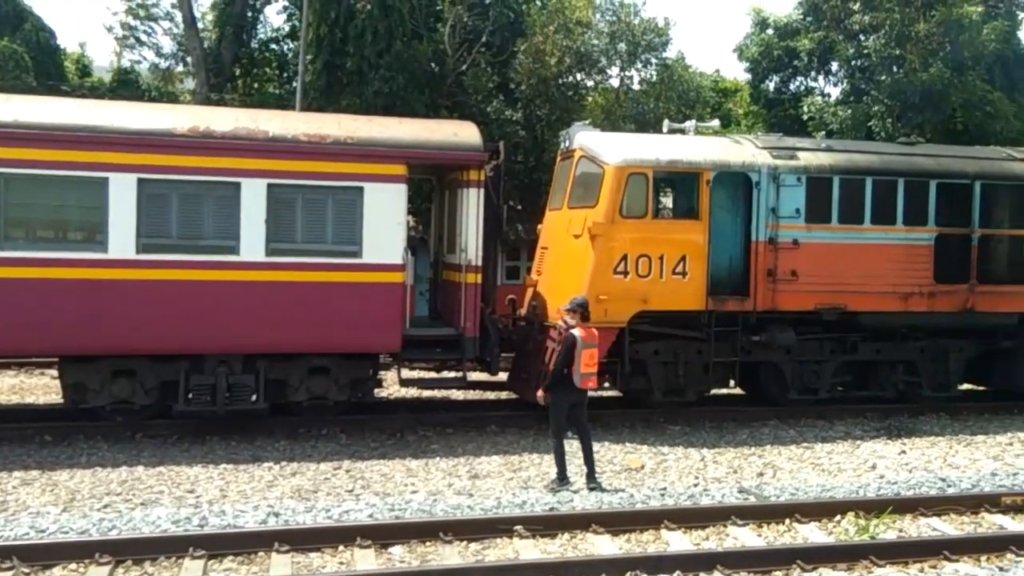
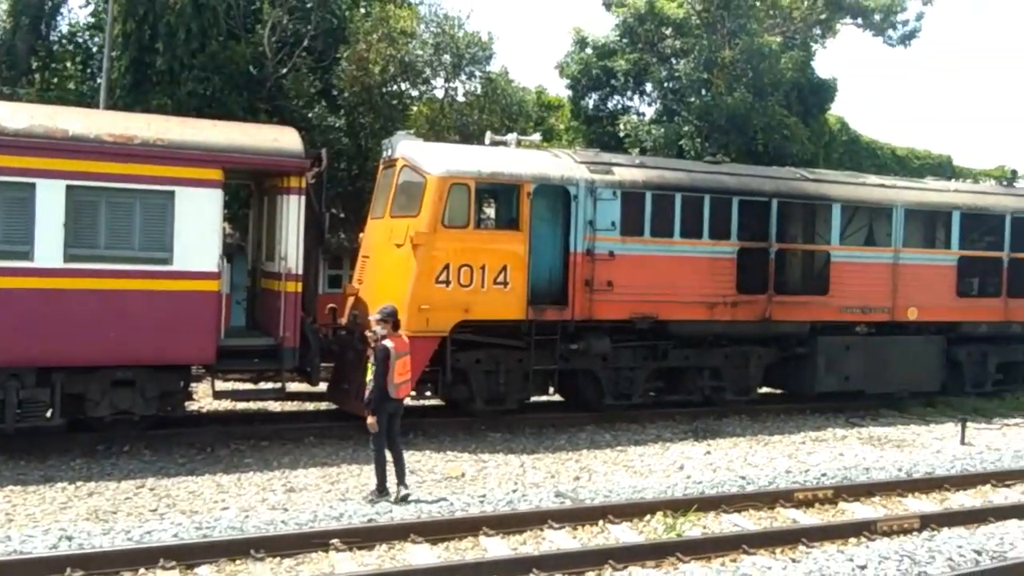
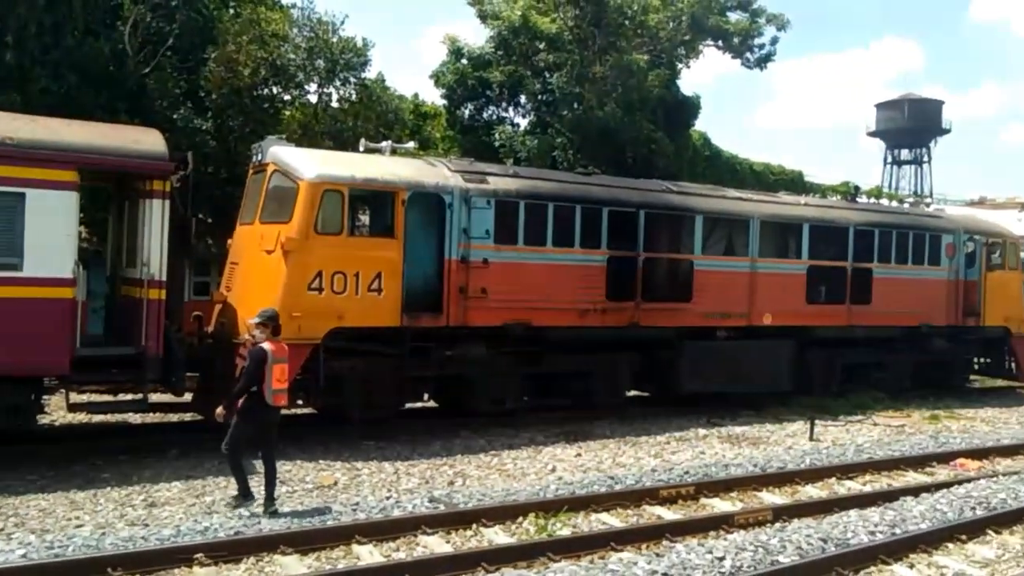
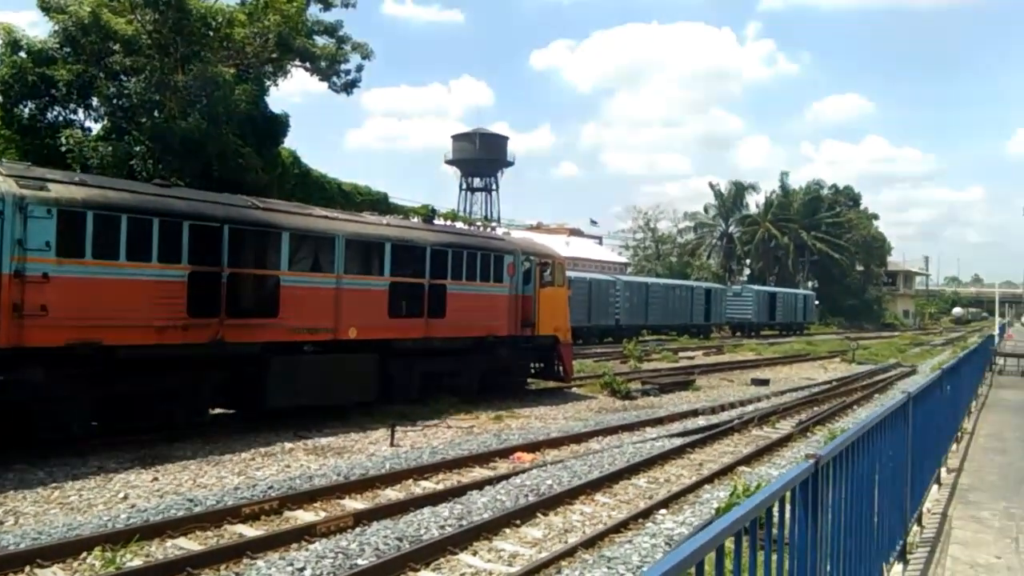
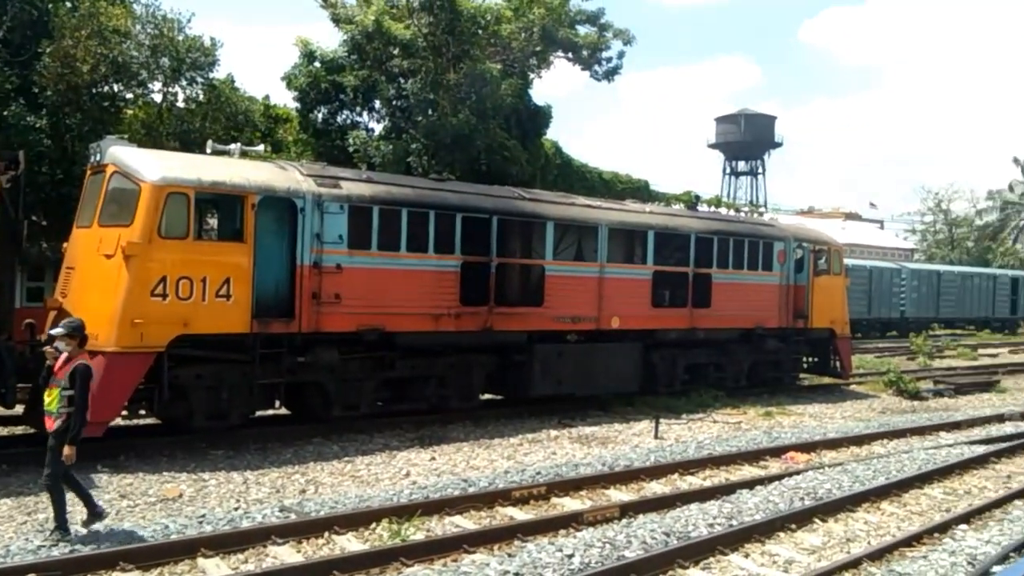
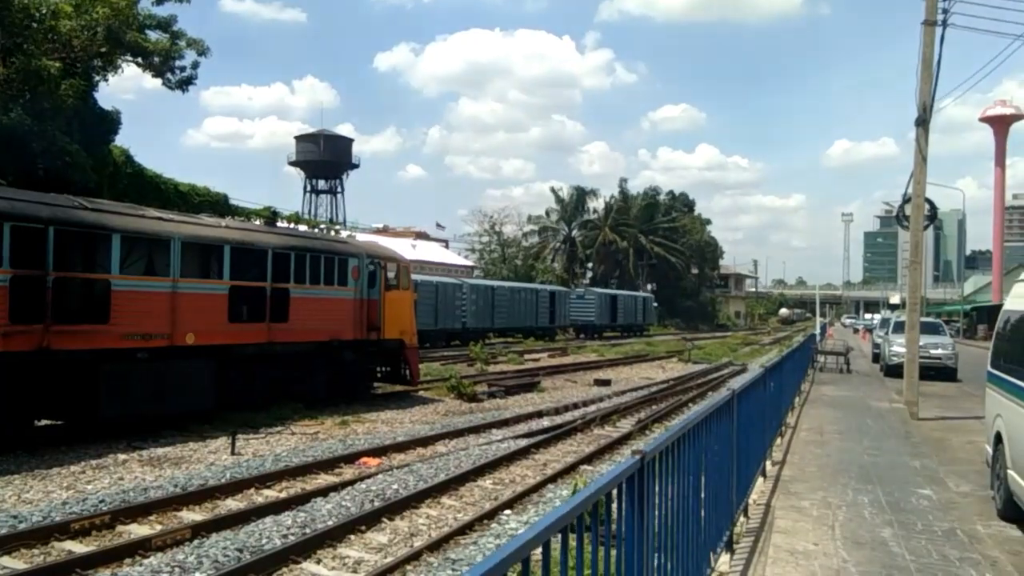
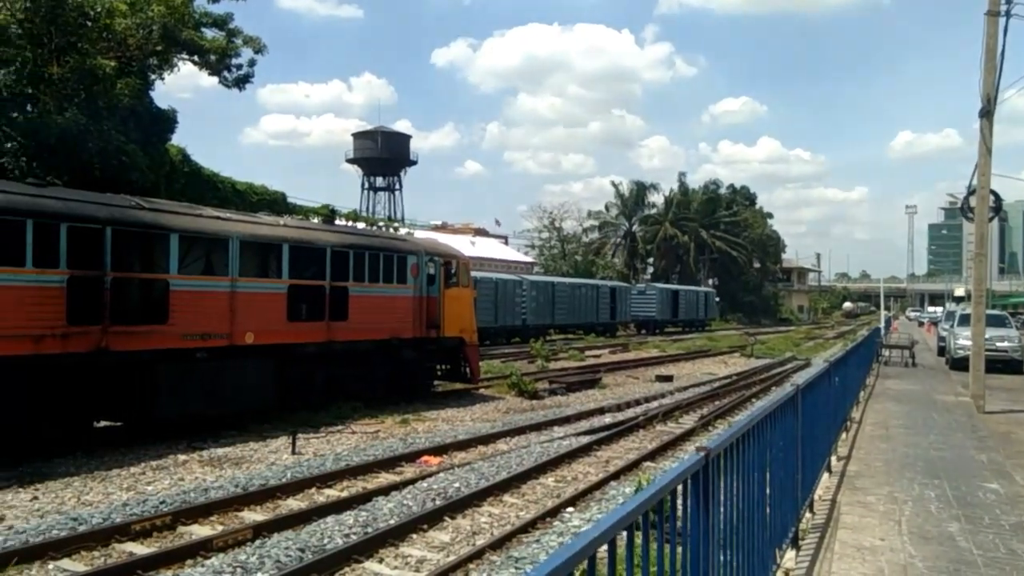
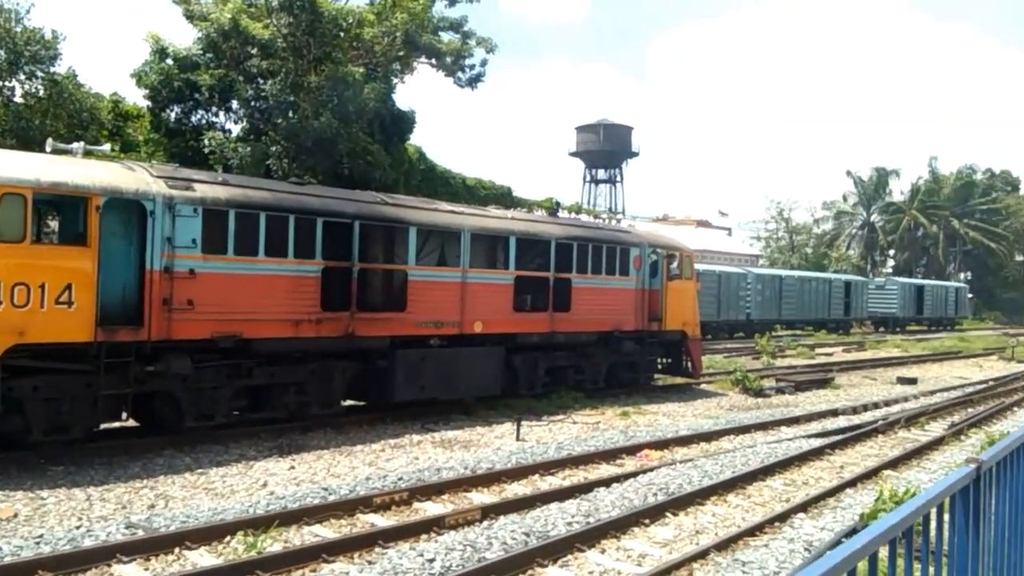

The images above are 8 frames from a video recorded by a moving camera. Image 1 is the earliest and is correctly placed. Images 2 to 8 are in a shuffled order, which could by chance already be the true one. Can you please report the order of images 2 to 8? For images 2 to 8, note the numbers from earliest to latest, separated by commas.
2, 3, 5, 8, 4, 6, 7
